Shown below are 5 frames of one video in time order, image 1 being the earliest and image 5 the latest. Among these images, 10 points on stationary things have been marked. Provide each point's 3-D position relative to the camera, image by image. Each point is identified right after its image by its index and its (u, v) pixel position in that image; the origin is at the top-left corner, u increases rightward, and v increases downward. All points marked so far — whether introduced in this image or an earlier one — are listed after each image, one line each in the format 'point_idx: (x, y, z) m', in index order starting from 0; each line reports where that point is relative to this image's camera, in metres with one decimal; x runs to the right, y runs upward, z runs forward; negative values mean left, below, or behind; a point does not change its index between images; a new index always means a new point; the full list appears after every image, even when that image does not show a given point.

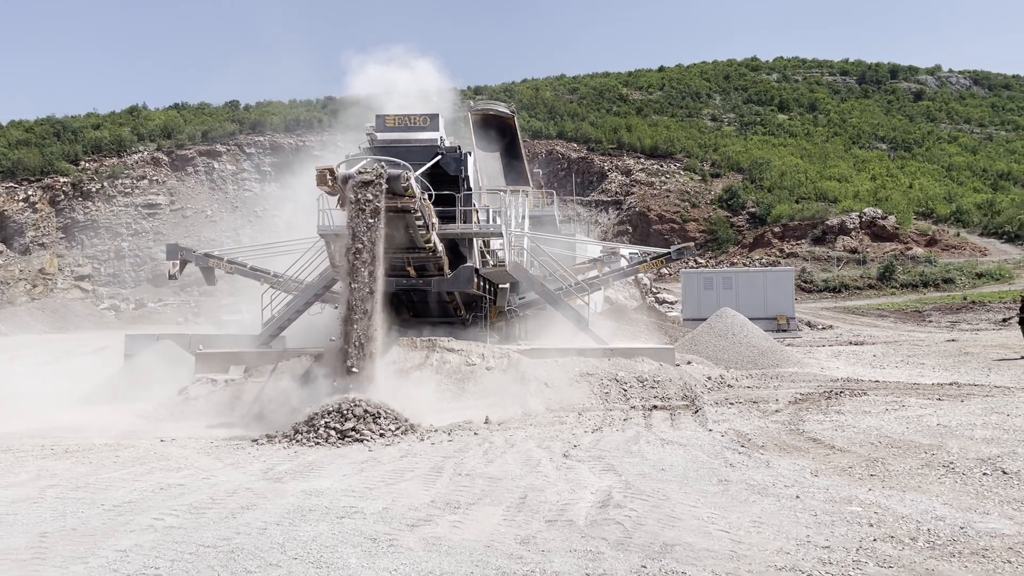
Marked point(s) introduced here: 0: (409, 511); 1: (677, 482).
0: (-0.7, -1.5, +4.7) m
1: (+1.3, -1.5, +5.4) m
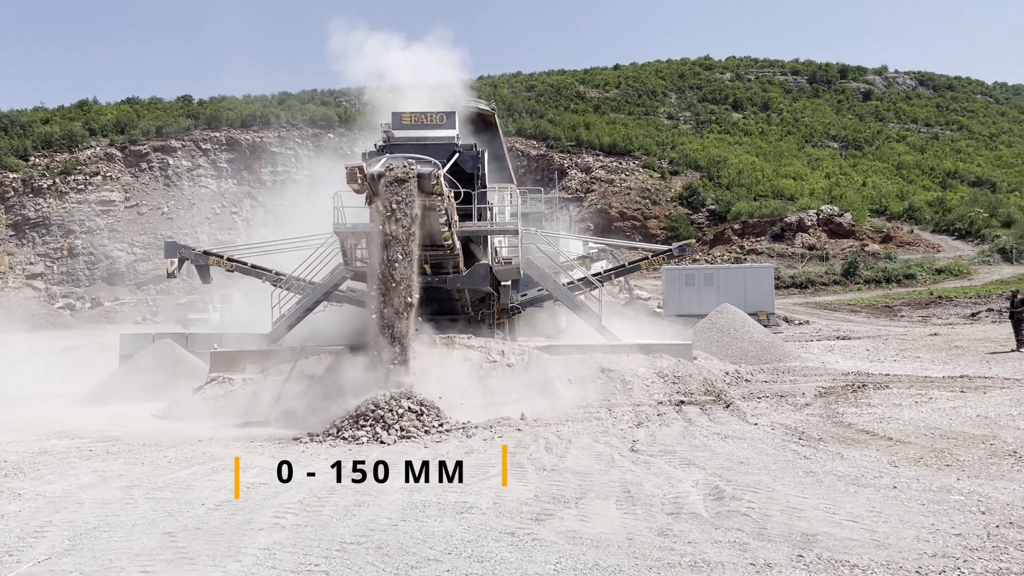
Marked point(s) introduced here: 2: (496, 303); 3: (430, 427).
0: (+0.1, -1.4, +4.7) m
1: (+2.0, -1.4, +5.5) m
2: (-0.4, -0.3, +15.4) m
3: (-1.0, -1.8, +9.0) m
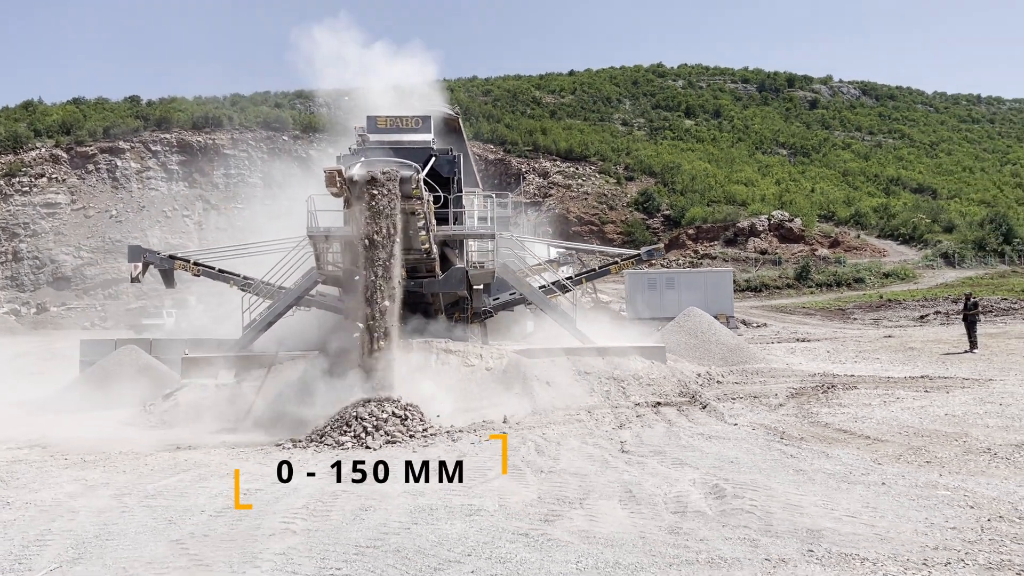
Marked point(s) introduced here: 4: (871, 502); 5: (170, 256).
0: (+0.1, -1.5, +4.7) m
1: (+2.0, -1.5, +5.7) m
2: (-0.9, -0.4, +15.4) m
3: (-1.2, -1.8, +9.0) m
4: (+2.3, -1.4, +4.7) m
5: (-8.1, +0.7, +16.6) m
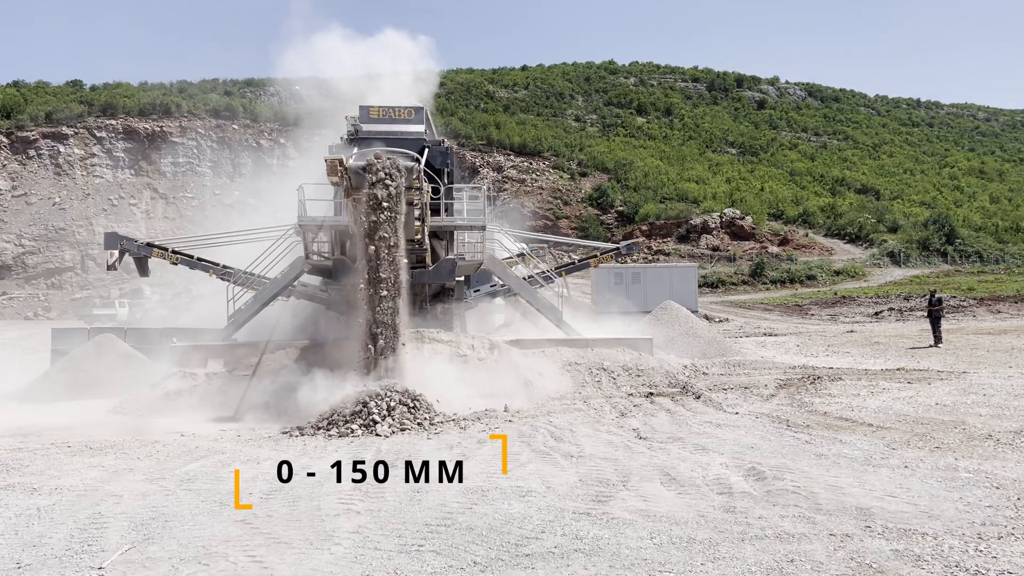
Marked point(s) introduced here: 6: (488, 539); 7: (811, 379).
0: (+0.5, -1.4, +4.9) m
1: (+2.3, -1.4, +5.9) m
2: (-1.1, -0.2, +15.5) m
3: (-1.1, -1.7, +9.1) m
4: (+2.7, -1.3, +4.9) m
5: (-8.3, +1.0, +16.3) m
6: (-0.1, -1.3, +3.7) m
7: (+5.6, -1.7, +13.4) m
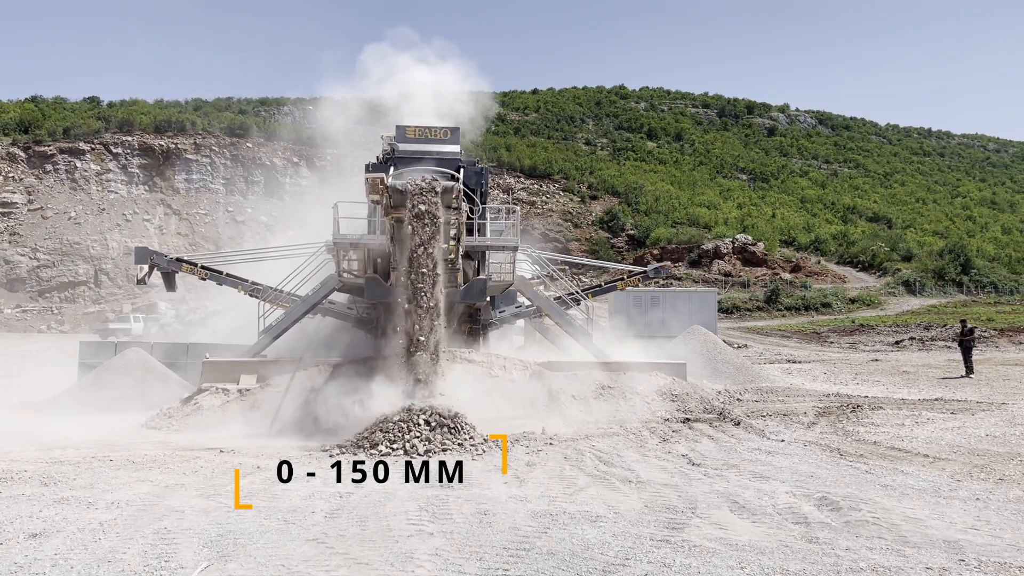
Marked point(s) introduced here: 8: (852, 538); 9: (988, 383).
0: (+0.9, -1.5, +4.8) m
1: (+2.7, -1.6, +5.8) m
2: (-0.4, -0.7, +15.5) m
3: (-0.6, -1.9, +9.0) m
4: (+3.1, -1.5, +4.7) m
5: (-7.6, +0.7, +16.5) m
6: (+0.3, -1.4, +3.6) m
7: (+6.2, -2.2, +13.2) m
8: (+2.0, -1.5, +4.2) m
9: (+12.1, -2.4, +17.9) m
